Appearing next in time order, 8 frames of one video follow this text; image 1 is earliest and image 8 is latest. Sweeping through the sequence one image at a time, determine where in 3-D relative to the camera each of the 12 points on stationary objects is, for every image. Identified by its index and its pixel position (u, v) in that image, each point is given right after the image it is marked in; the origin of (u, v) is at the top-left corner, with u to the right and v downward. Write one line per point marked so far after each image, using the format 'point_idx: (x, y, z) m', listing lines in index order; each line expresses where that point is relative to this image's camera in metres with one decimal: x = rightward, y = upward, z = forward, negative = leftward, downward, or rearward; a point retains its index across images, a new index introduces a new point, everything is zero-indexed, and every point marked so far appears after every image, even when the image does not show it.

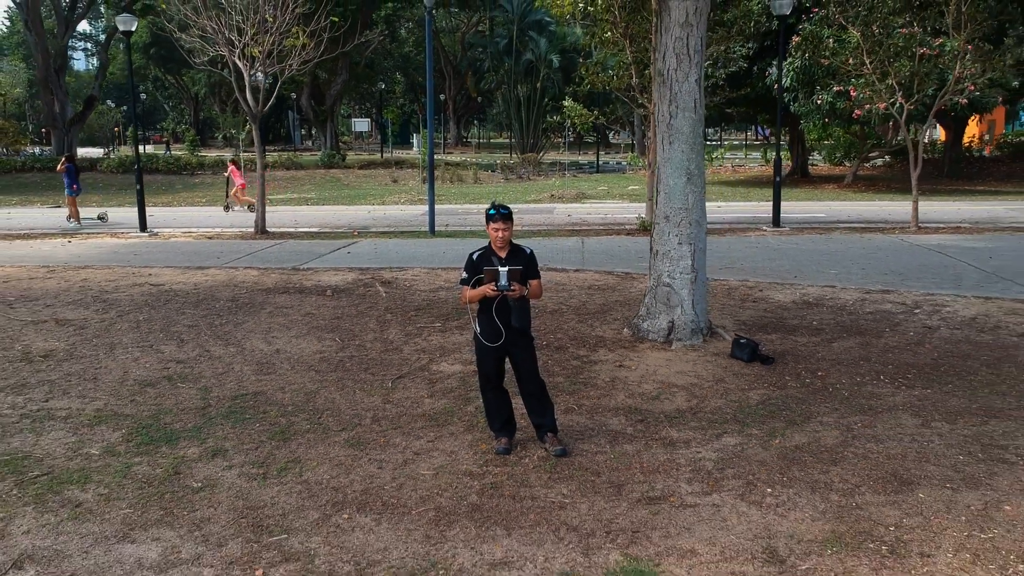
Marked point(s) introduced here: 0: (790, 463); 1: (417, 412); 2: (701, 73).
0: (+1.0, -0.6, +3.6) m
1: (-0.4, -0.5, +4.3) m
2: (+1.0, +1.1, +5.1) m
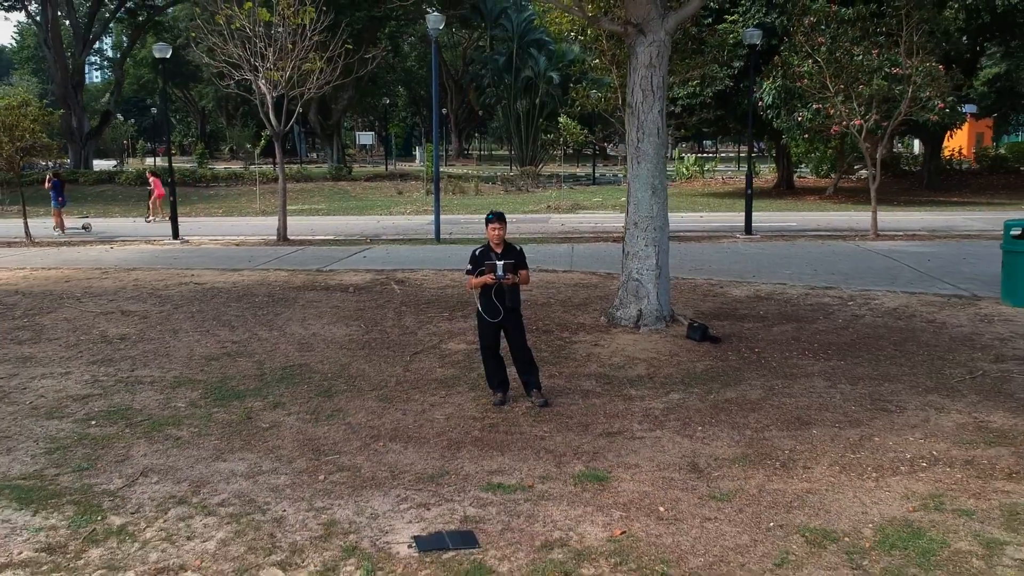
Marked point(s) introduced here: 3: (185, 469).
0: (+1.0, -0.6, +4.7) m
1: (-0.4, -0.5, +5.4) m
2: (+1.0, +1.2, +6.2) m
3: (-1.4, -0.8, +4.1) m
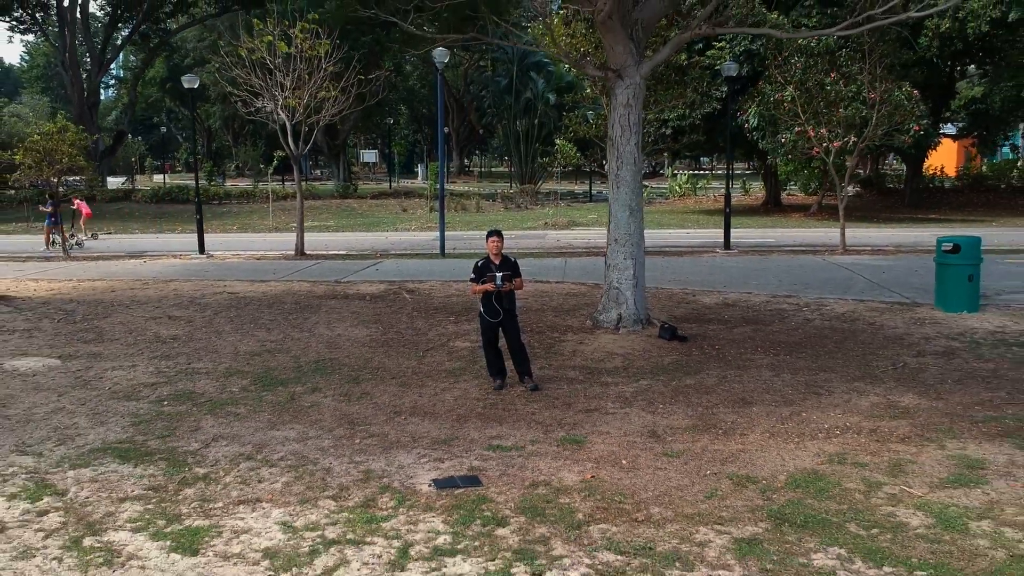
0: (+1.0, -0.6, +5.7) m
1: (-0.5, -0.5, +6.4) m
2: (+1.0, +1.1, +7.2) m
3: (-1.4, -0.8, +5.1) m
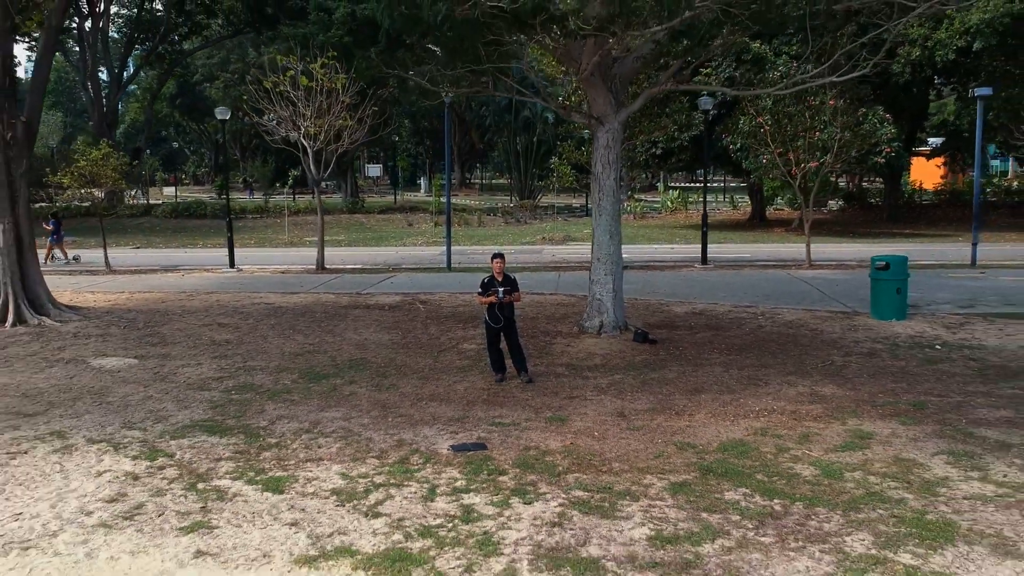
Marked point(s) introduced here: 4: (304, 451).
0: (+1.0, -0.7, +7.1) m
1: (-0.5, -0.6, +7.8) m
2: (+1.0, +1.0, +8.6) m
3: (-1.4, -0.9, +6.5) m
4: (-1.2, -1.0, +5.7) m
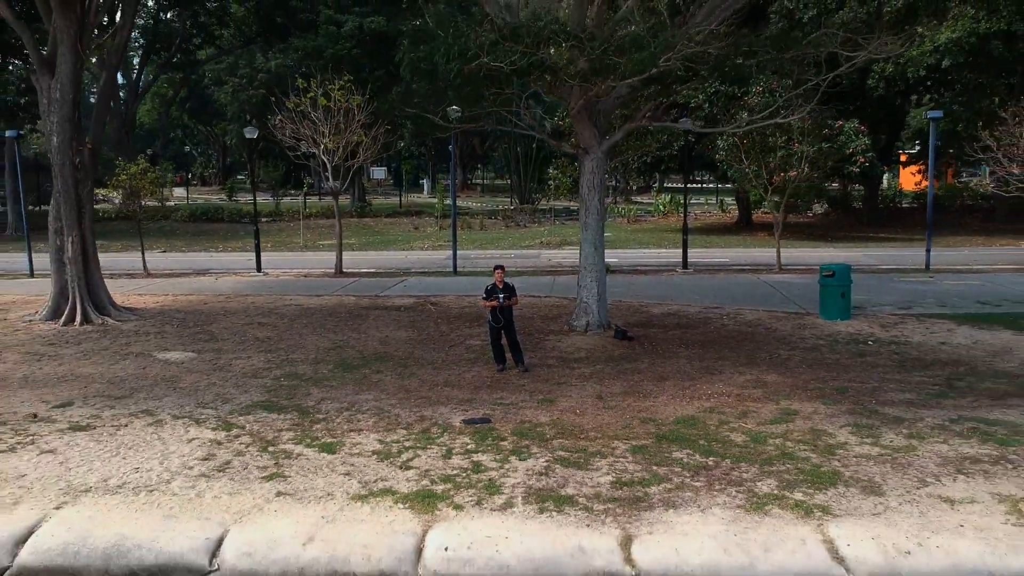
0: (+1.0, -0.8, +8.6) m
1: (-0.5, -0.7, +9.3) m
2: (+0.9, +1.0, +10.2) m
3: (-1.4, -0.9, +8.0) m
4: (-1.3, -1.0, +7.3) m
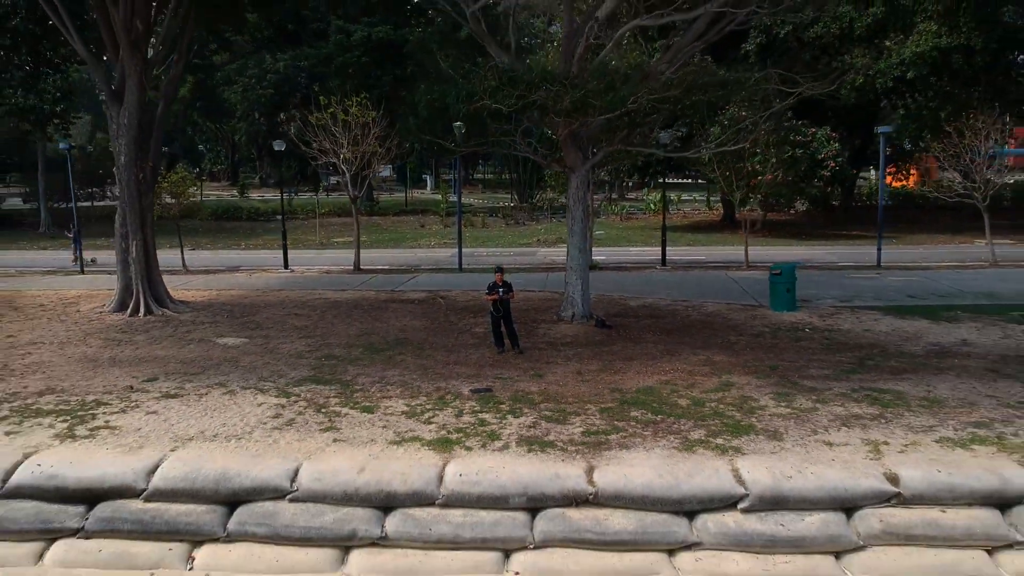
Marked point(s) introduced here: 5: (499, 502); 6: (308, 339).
0: (+0.9, -0.7, +10.6) m
1: (-0.5, -0.6, +11.3) m
2: (+0.9, +1.0, +12.1) m
3: (-1.5, -0.9, +10.0) m
4: (-1.3, -1.0, +9.3) m
5: (-0.1, -1.5, +6.9) m
6: (-2.5, -0.6, +11.6) m
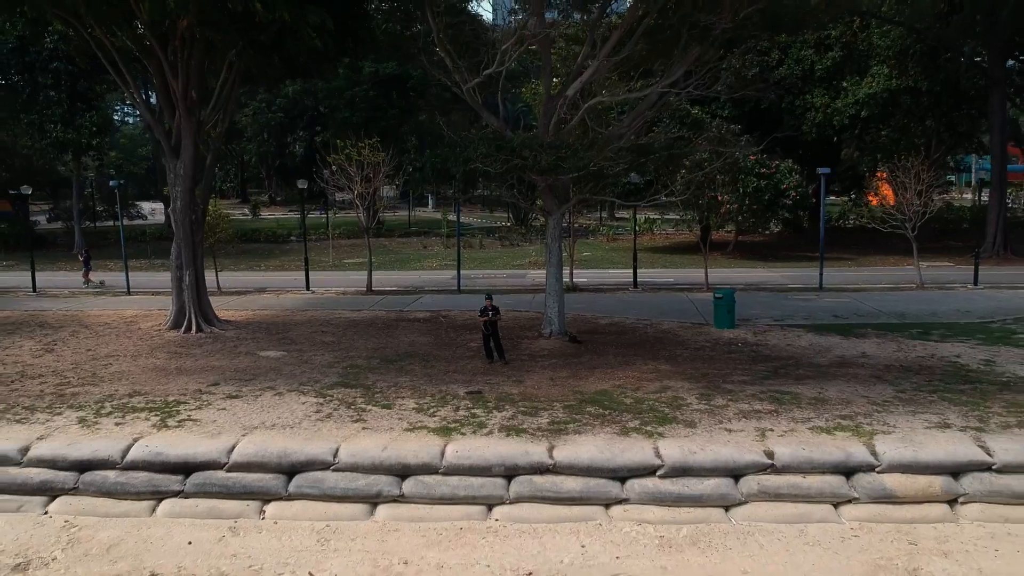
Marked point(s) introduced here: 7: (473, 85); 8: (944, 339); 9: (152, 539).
0: (+0.8, -1.1, +13.3) m
1: (-0.7, -1.0, +14.0) m
2: (+0.7, +0.7, +14.8) m
3: (-1.6, -1.2, +12.7) m
4: (-1.5, -1.3, +11.9) m
5: (-0.3, -1.8, +9.5) m
6: (-2.6, -1.0, +14.3) m
7: (-0.6, +3.1, +14.4) m
8: (+6.6, -0.8, +14.6) m
9: (-3.3, -2.3, +8.7) m
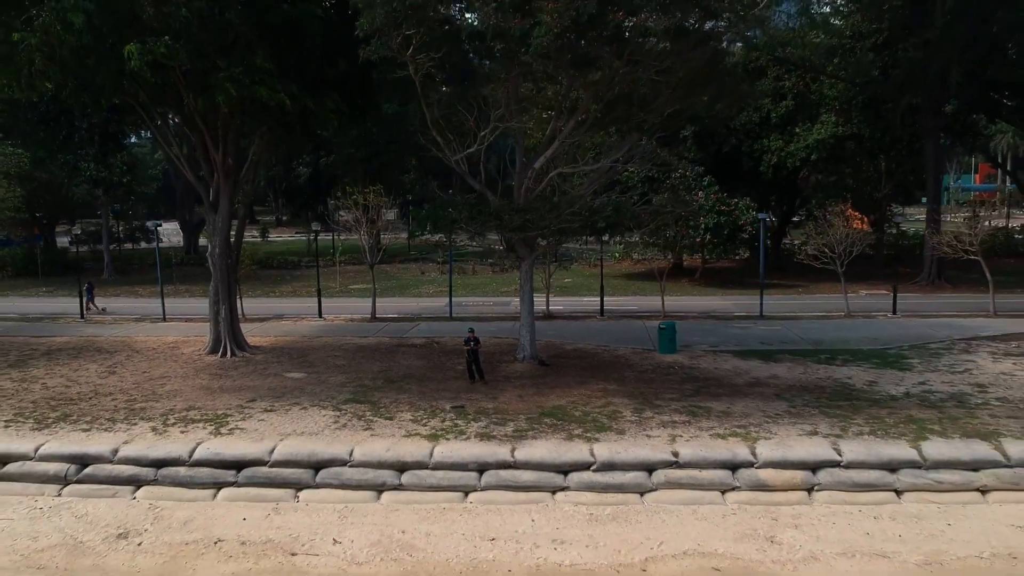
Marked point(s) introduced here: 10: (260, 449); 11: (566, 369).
0: (+0.4, -1.7, +16.5) m
1: (-1.1, -1.6, +17.2) m
2: (+0.4, +0.1, +18.1) m
3: (-2.0, -1.8, +15.9) m
4: (-1.8, -1.9, +15.2) m
5: (-0.7, -2.4, +12.7) m
6: (-3.0, -1.6, +17.5) m
7: (-1.0, +2.4, +17.7) m
8: (+6.2, -1.4, +17.8) m
9: (-3.7, -2.8, +11.9) m
10: (-3.5, -2.2, +13.4) m
11: (+1.0, -1.5, +17.6) m
